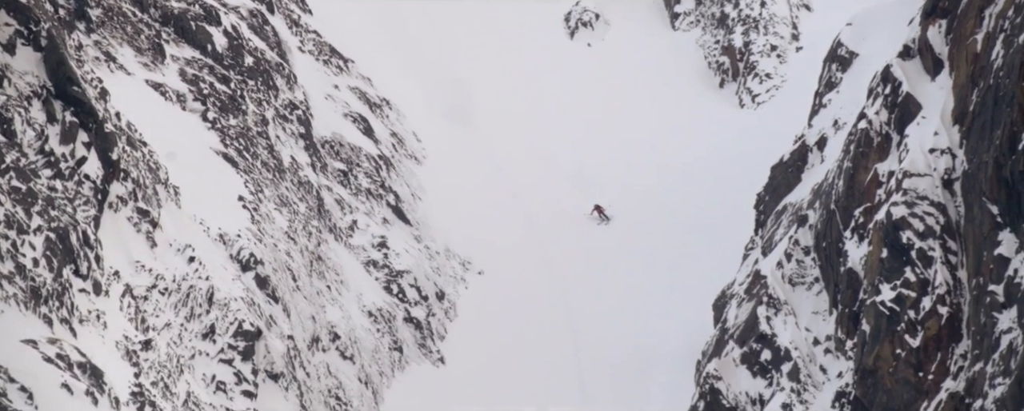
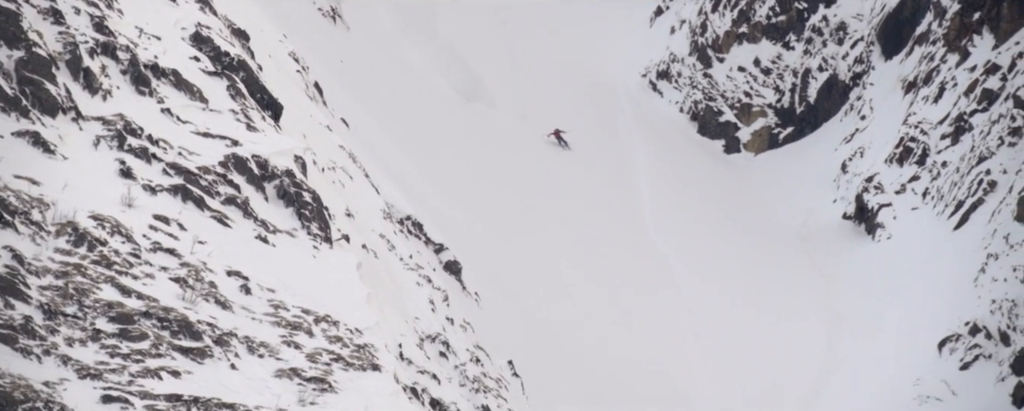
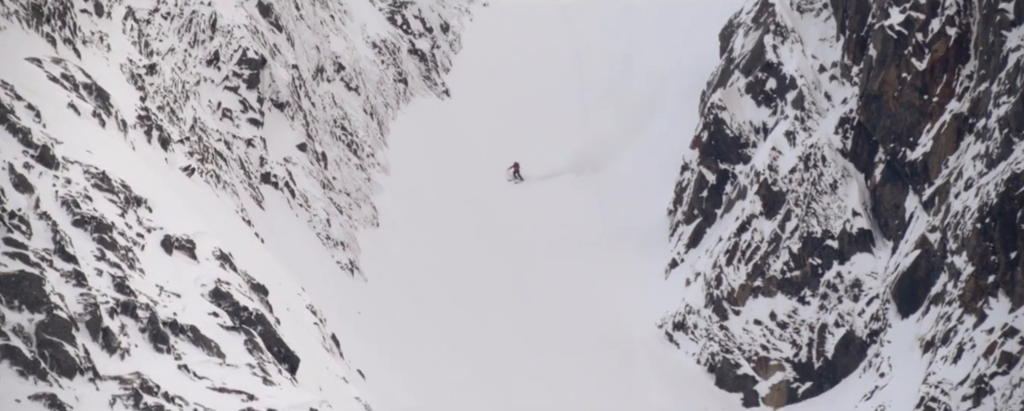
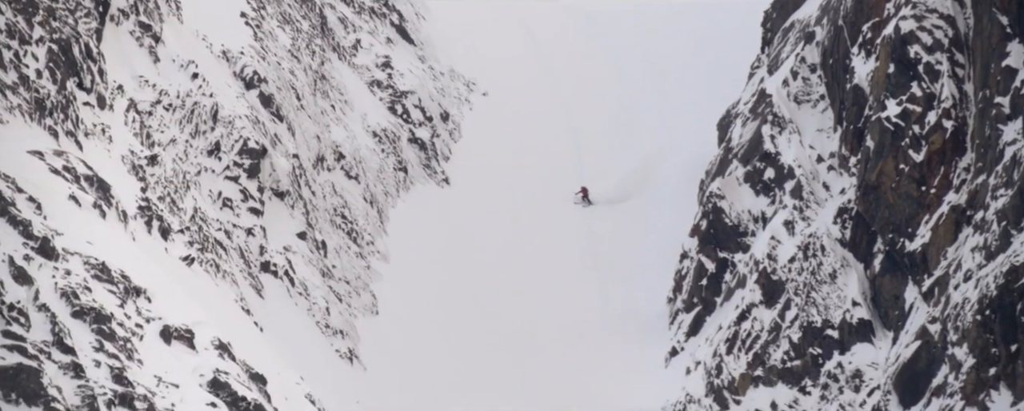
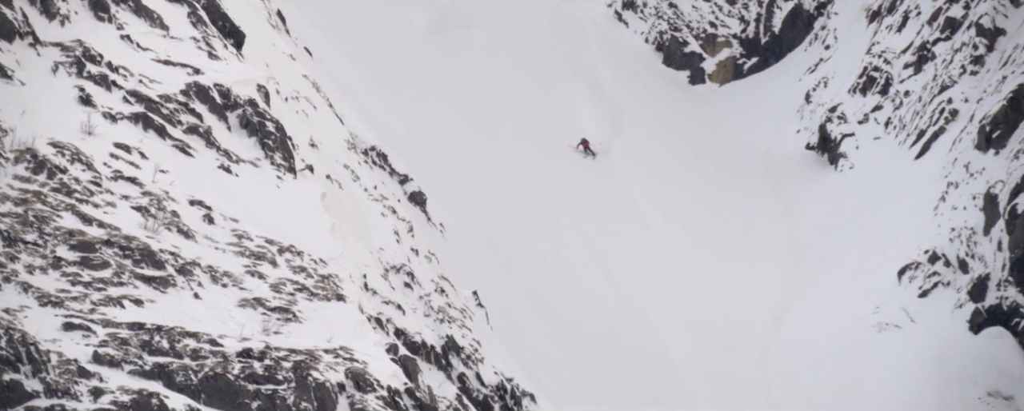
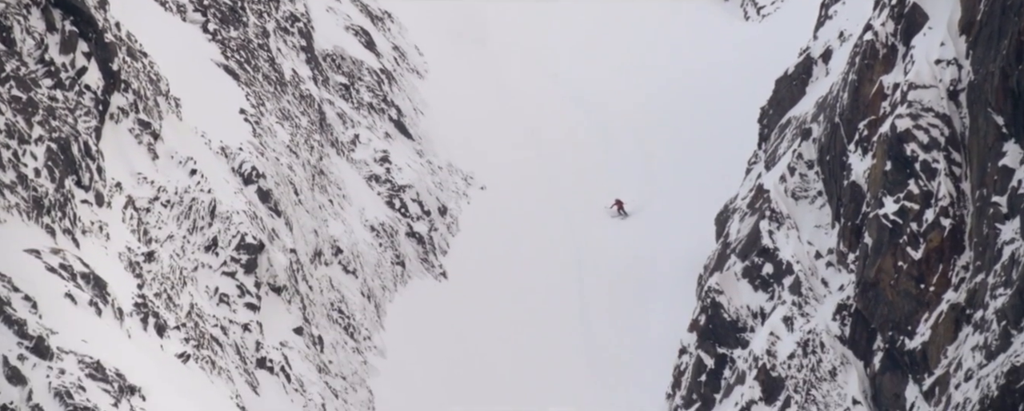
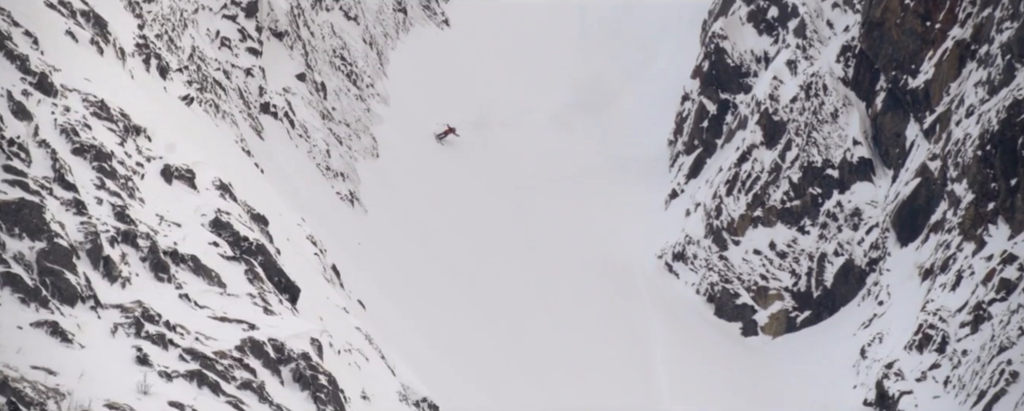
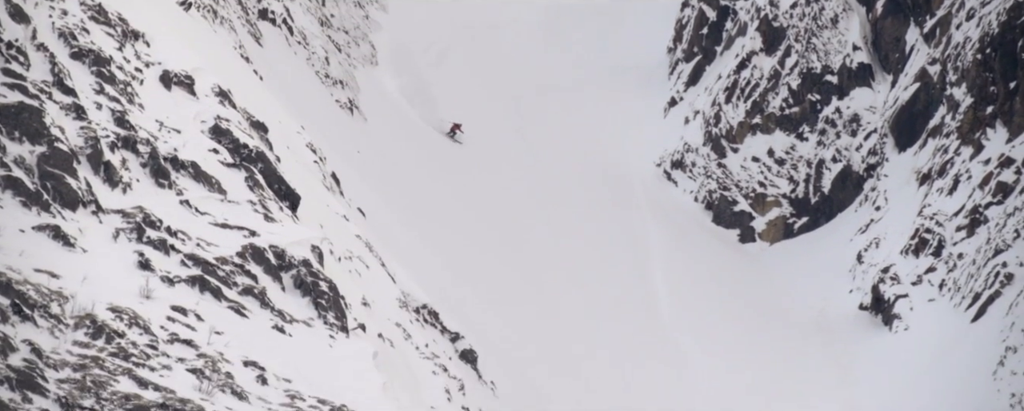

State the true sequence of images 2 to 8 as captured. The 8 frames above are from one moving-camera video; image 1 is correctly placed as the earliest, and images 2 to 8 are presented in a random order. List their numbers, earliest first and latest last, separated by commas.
6, 4, 3, 7, 8, 2, 5
